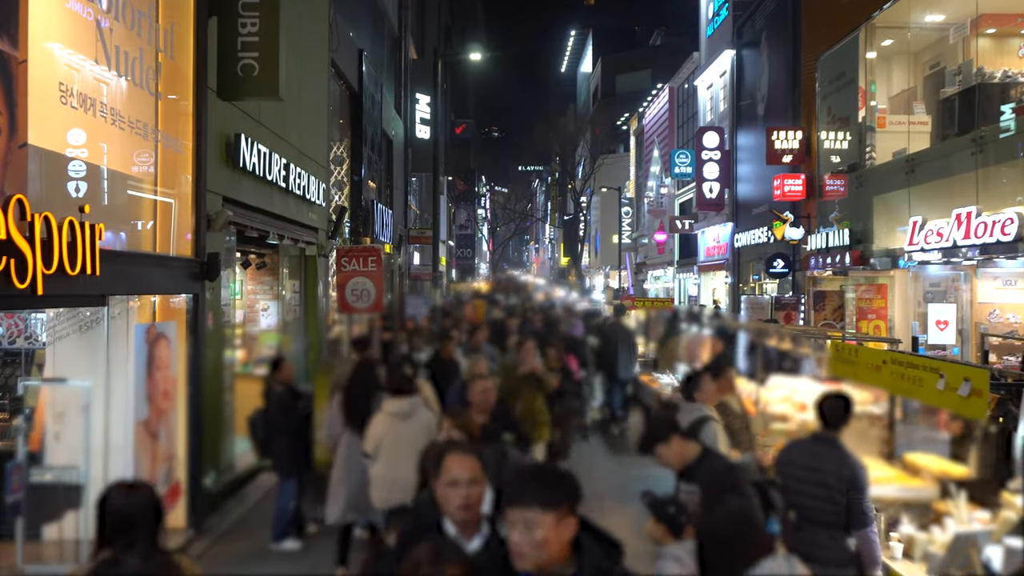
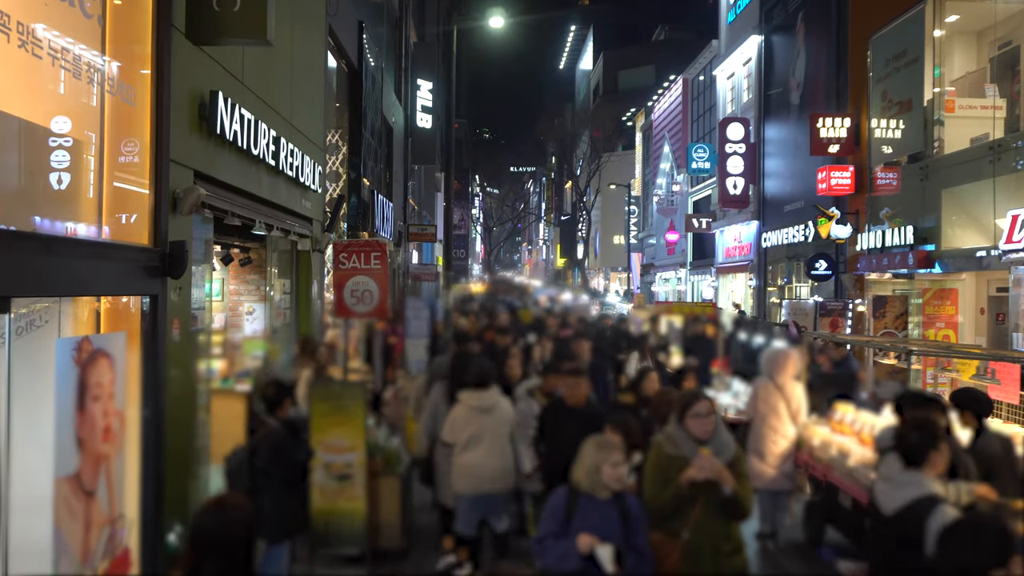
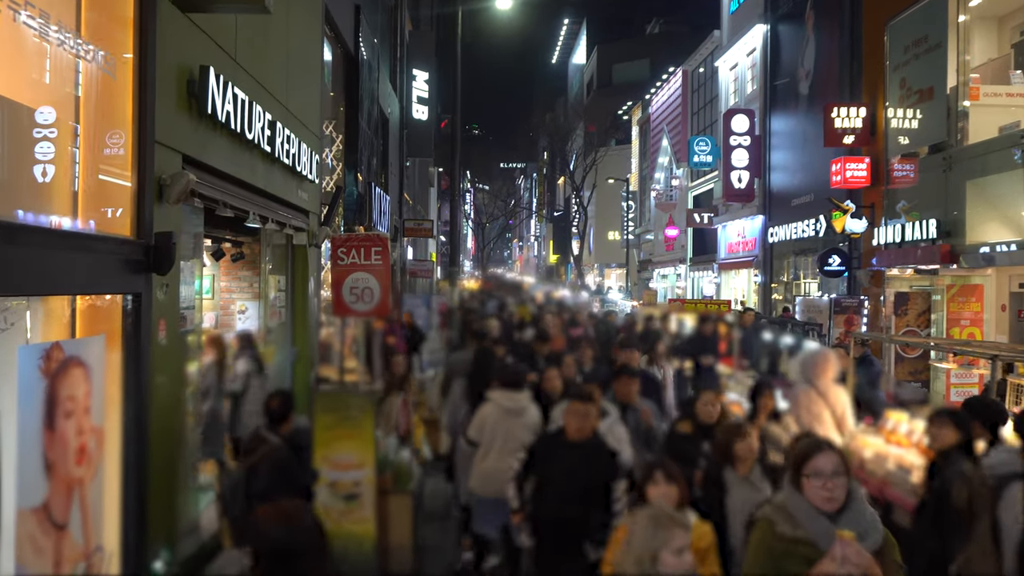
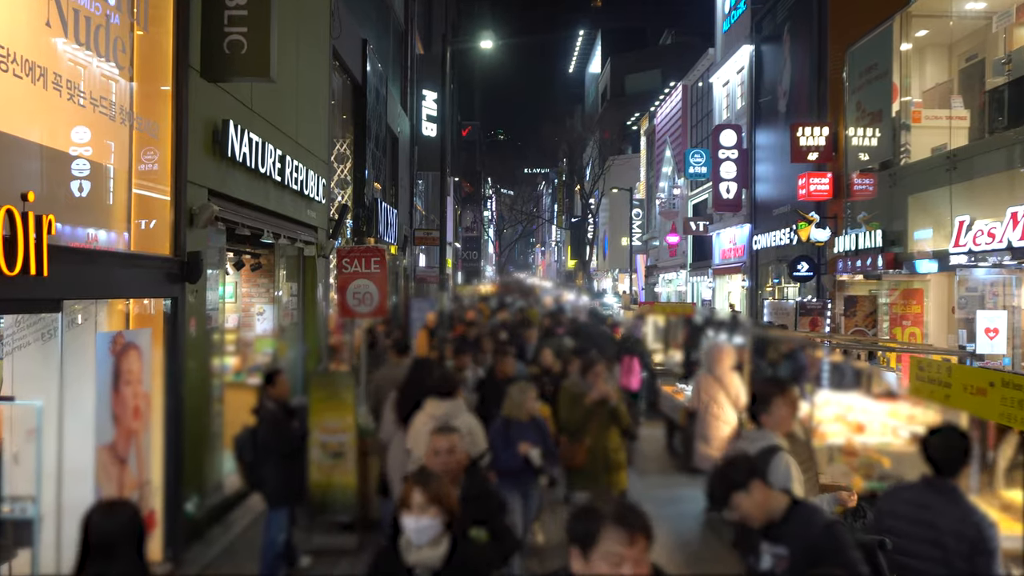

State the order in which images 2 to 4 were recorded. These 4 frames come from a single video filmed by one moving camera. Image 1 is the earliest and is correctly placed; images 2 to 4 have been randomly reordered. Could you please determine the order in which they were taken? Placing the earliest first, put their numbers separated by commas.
4, 2, 3
